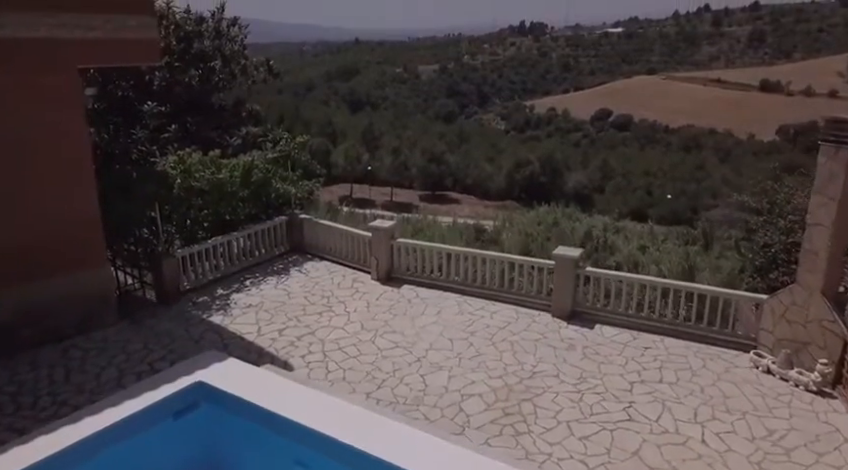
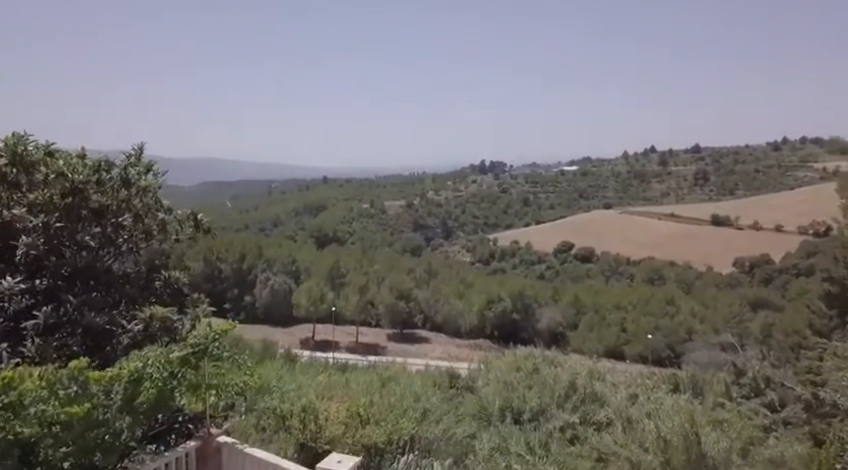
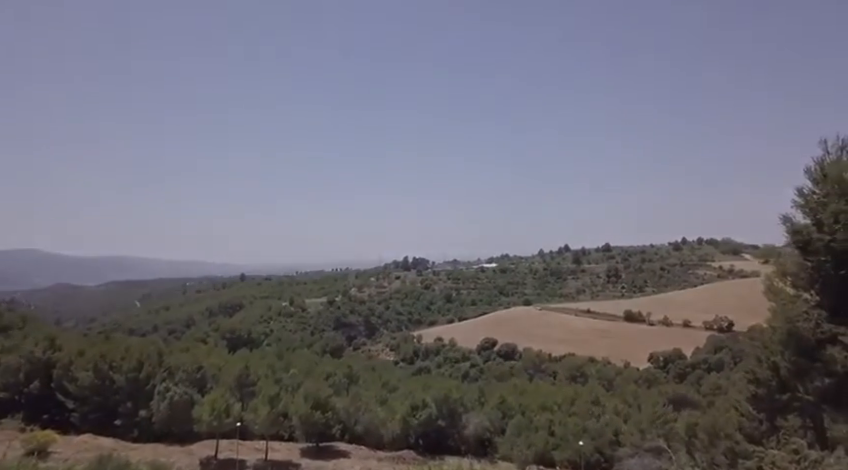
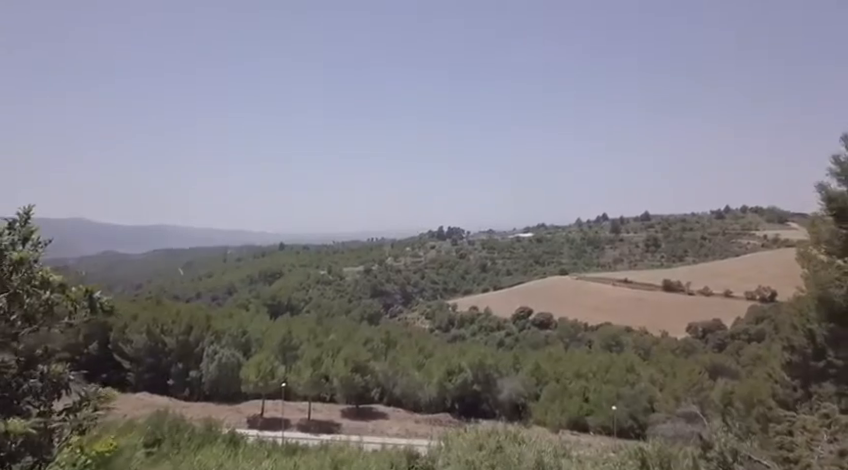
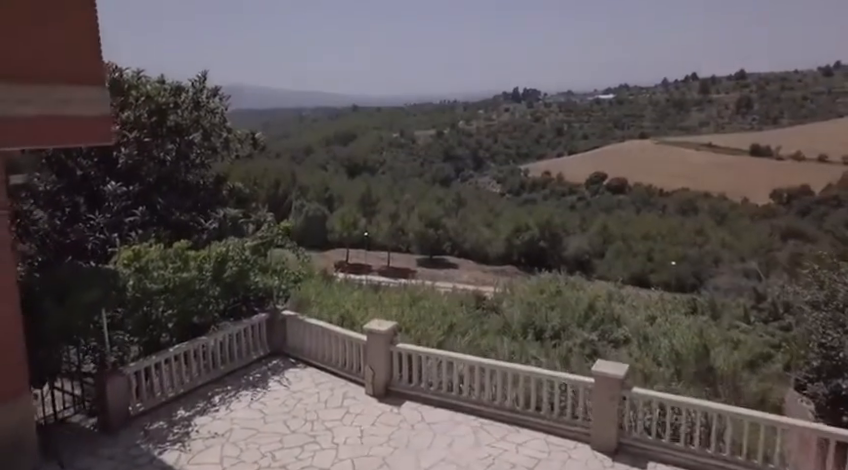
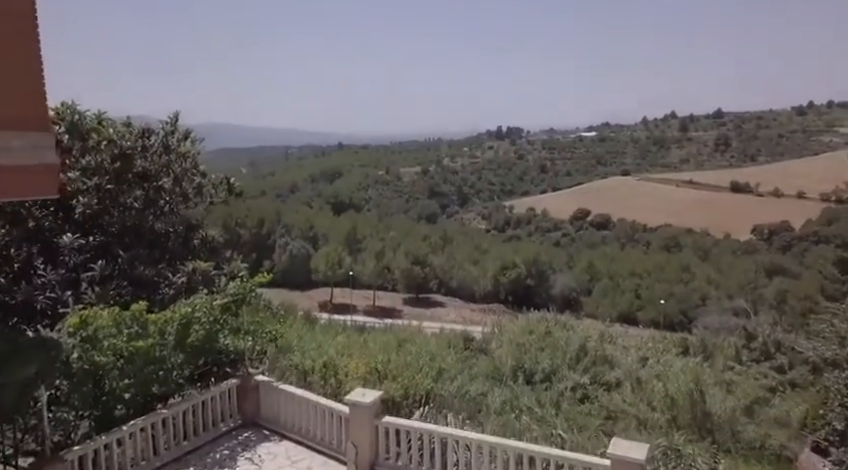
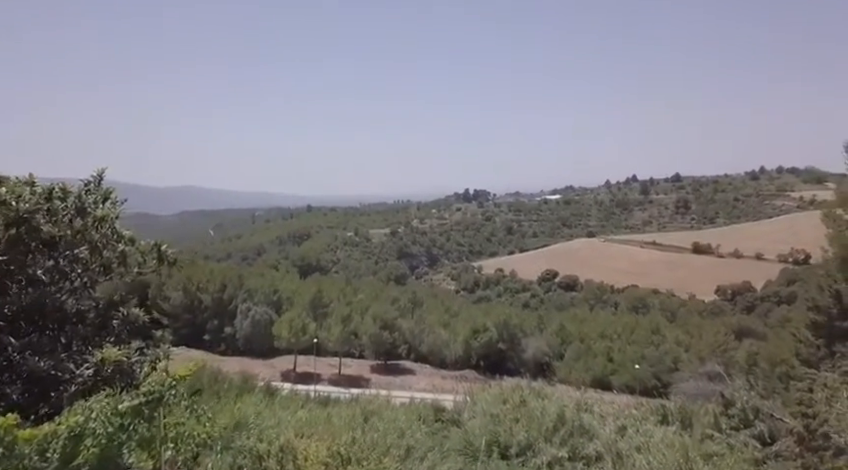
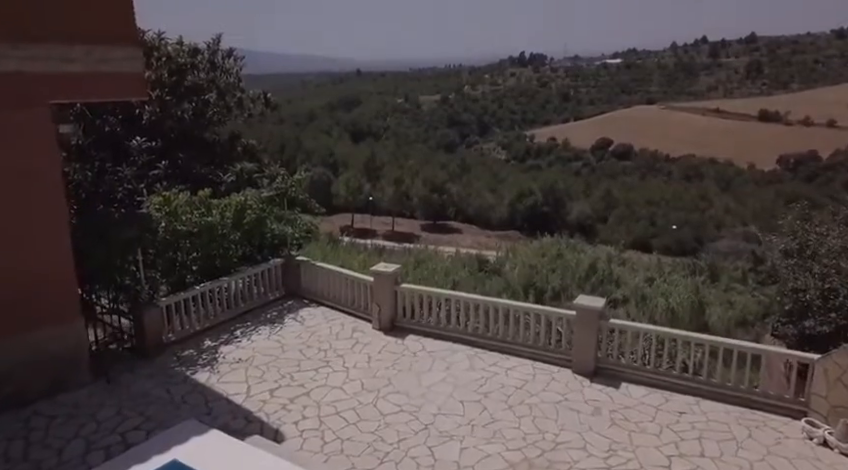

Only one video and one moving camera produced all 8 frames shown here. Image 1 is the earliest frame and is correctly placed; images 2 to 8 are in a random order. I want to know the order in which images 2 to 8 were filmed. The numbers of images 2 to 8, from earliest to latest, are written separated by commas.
8, 5, 6, 2, 7, 4, 3
